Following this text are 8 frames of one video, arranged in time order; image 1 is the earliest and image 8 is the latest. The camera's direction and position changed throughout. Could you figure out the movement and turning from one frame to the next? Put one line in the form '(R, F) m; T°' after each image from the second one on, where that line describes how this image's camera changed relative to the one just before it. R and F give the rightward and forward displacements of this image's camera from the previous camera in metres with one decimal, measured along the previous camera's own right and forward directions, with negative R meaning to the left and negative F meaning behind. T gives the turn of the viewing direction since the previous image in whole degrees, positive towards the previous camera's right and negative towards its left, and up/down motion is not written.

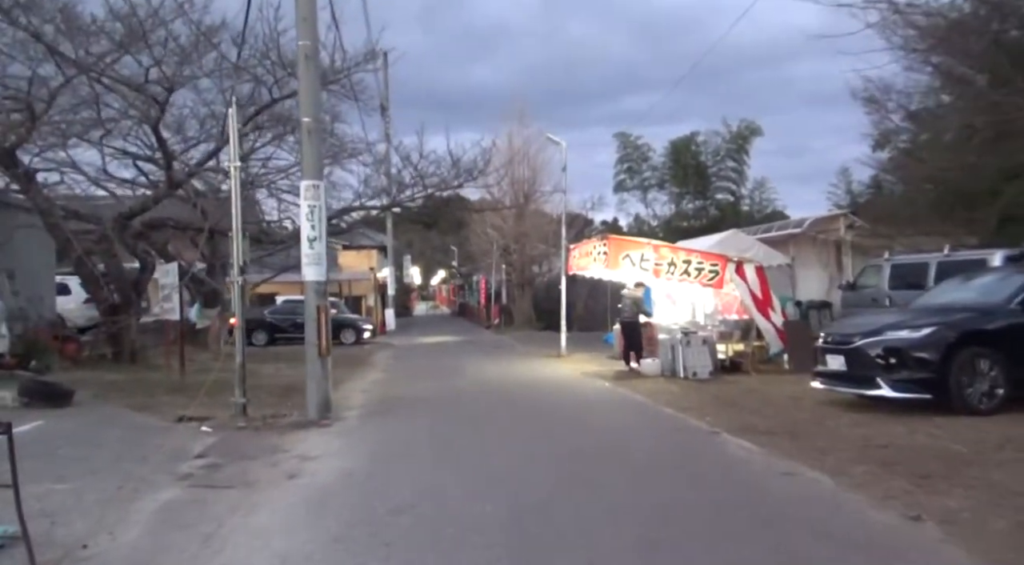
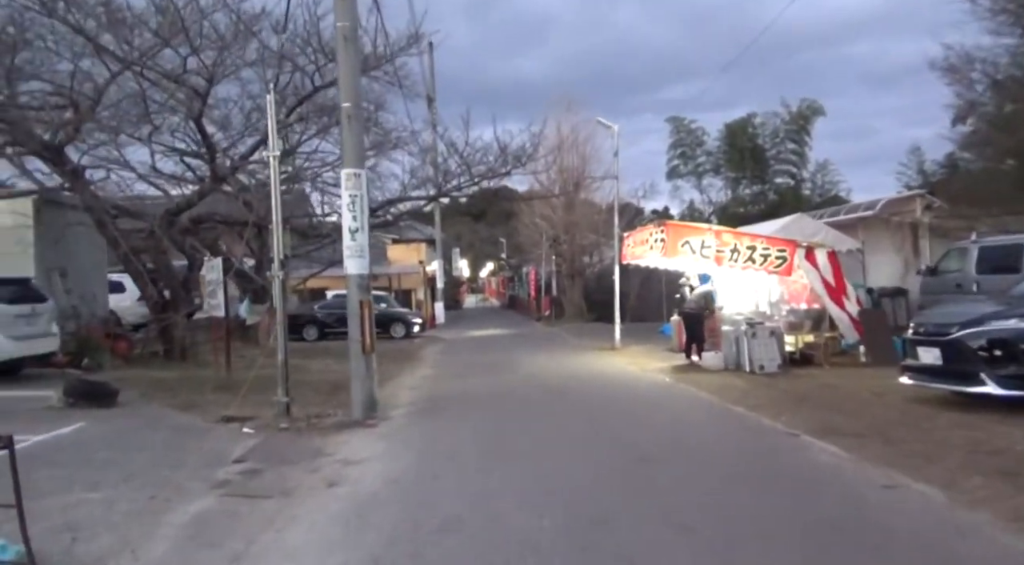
(-0.1, +0.7) m; -4°
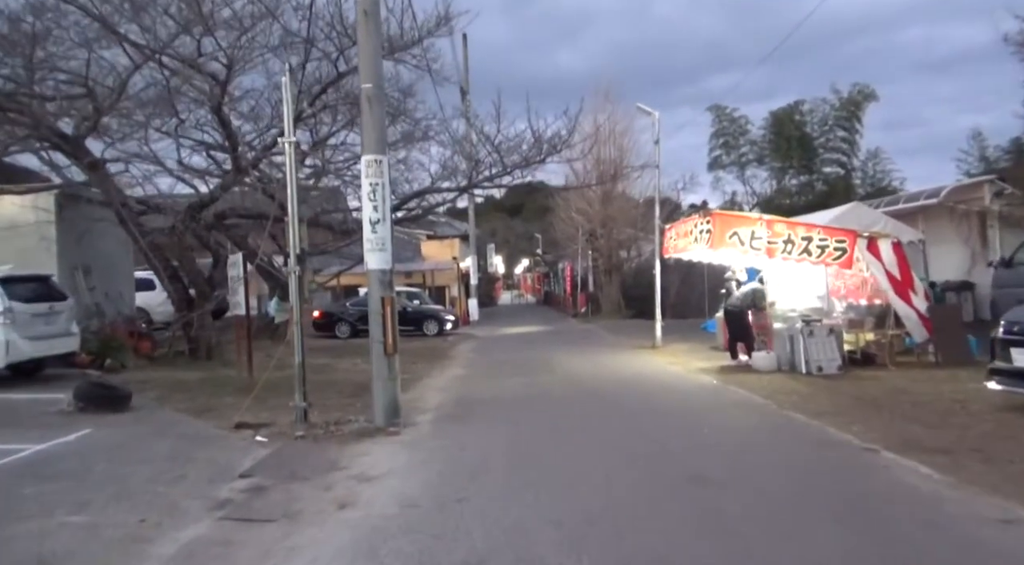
(0.0, +0.9) m; -3°
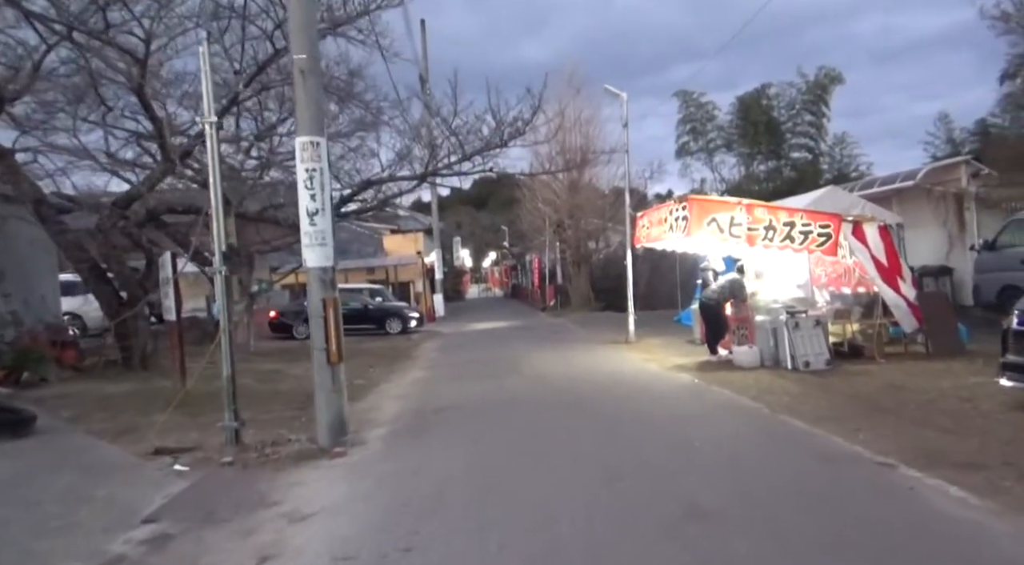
(+0.1, +1.1) m; +2°
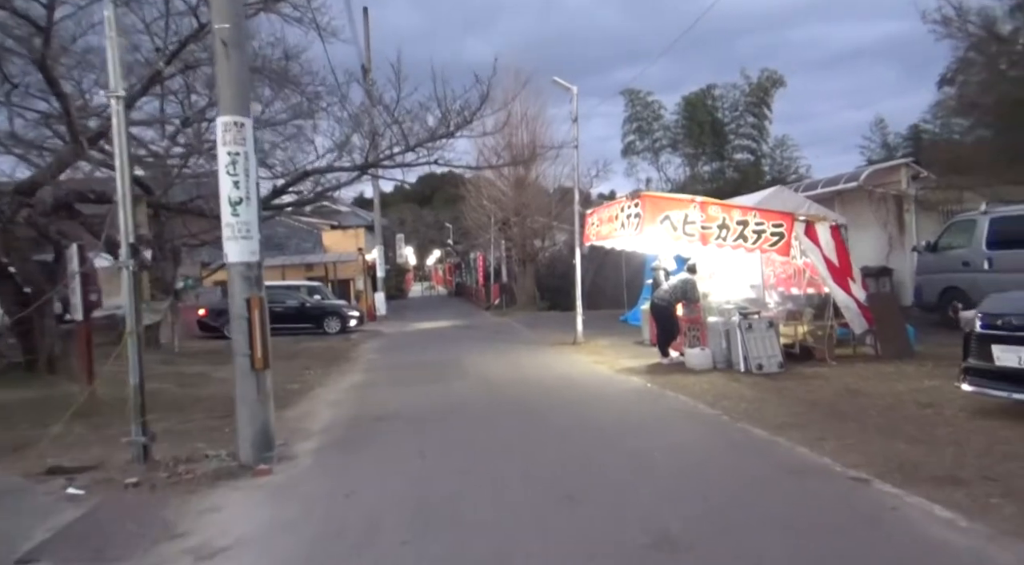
(0.0, +0.7) m; +4°
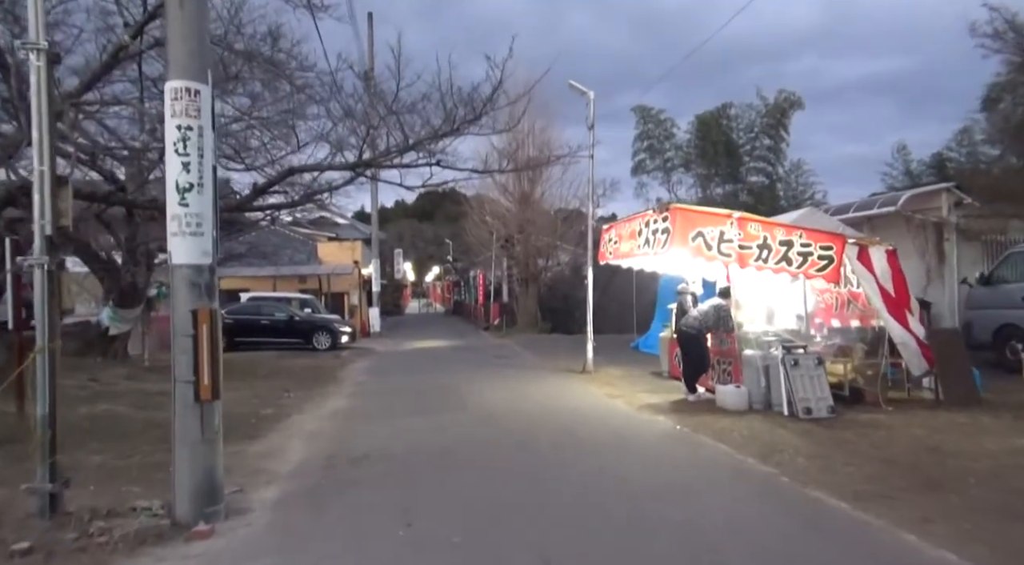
(-0.2, +1.6) m; 0°
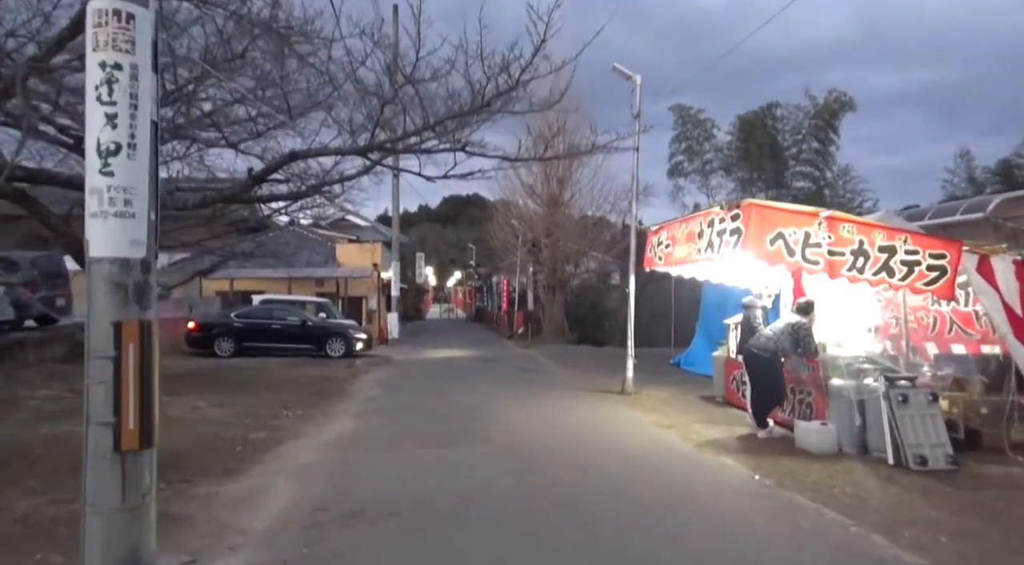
(-0.2, +1.9) m; -2°
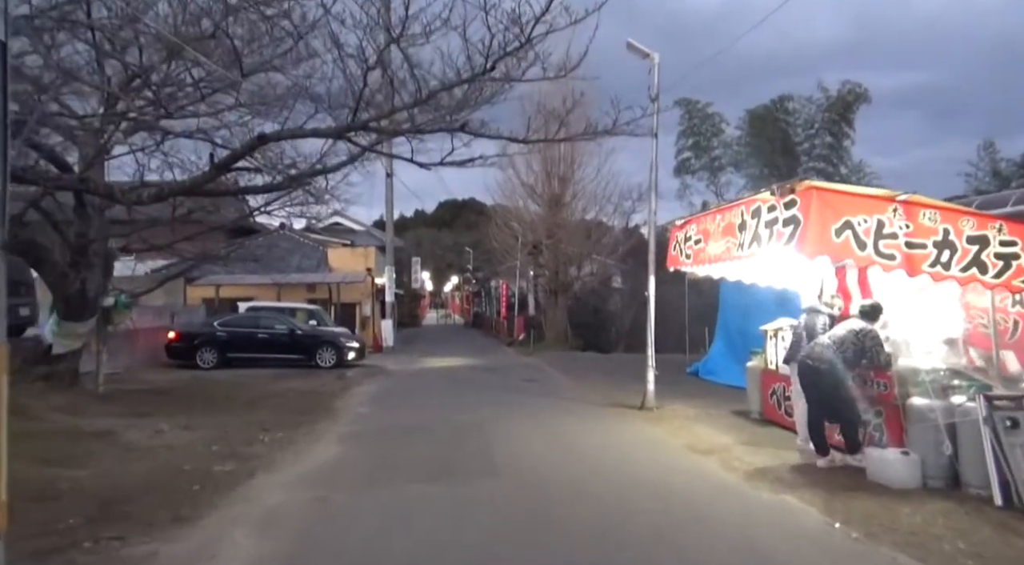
(-0.2, +1.6) m; 0°
